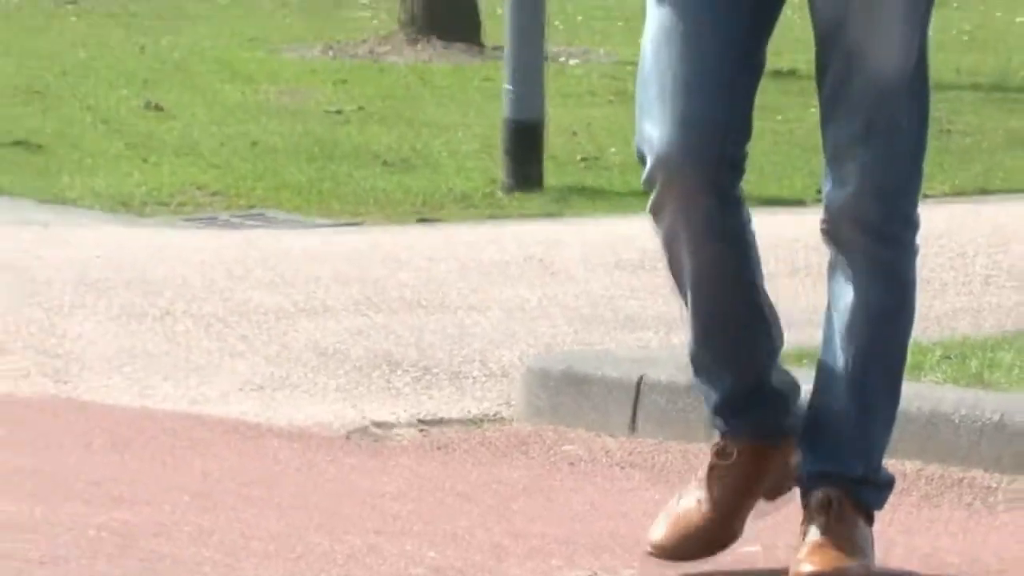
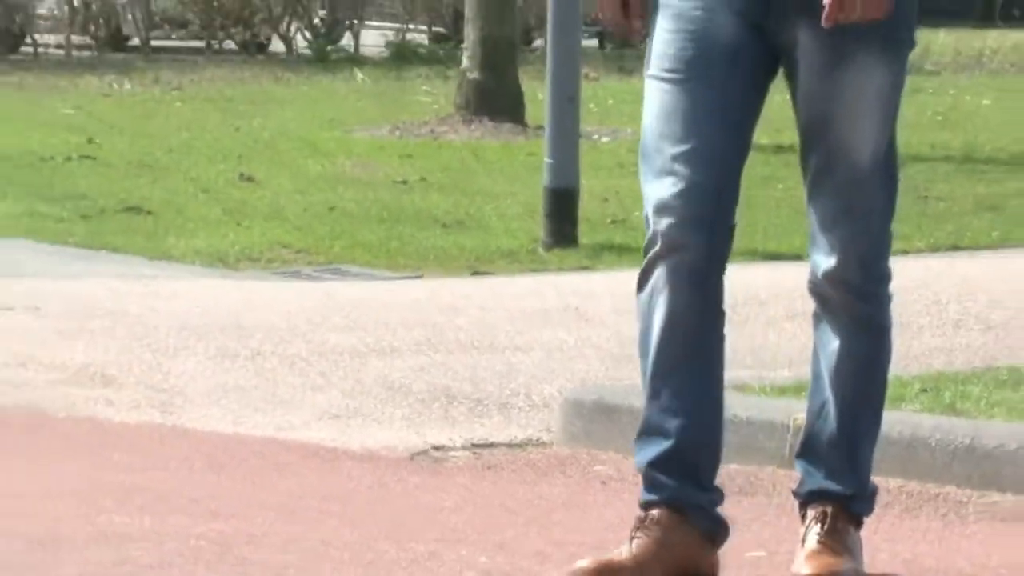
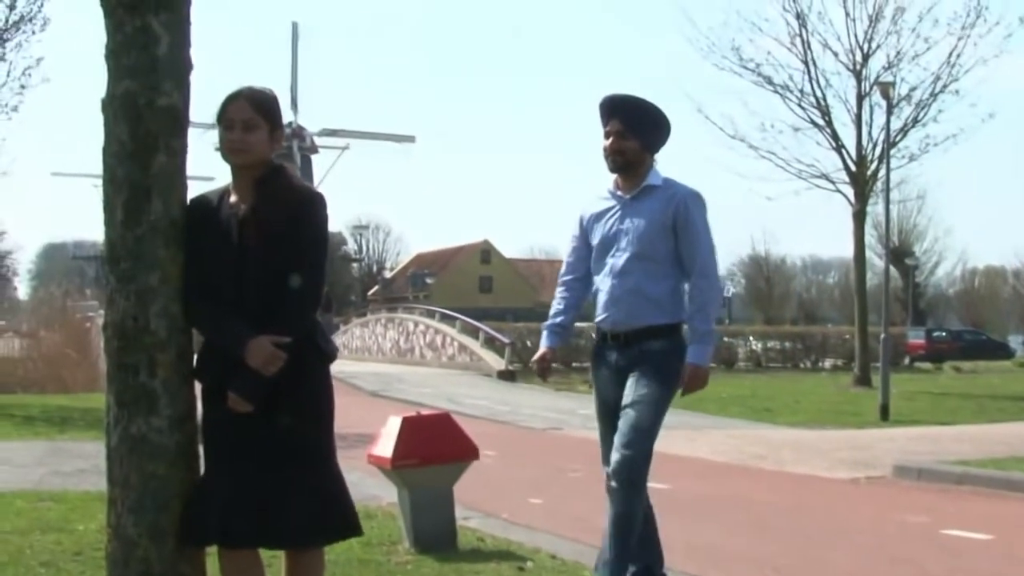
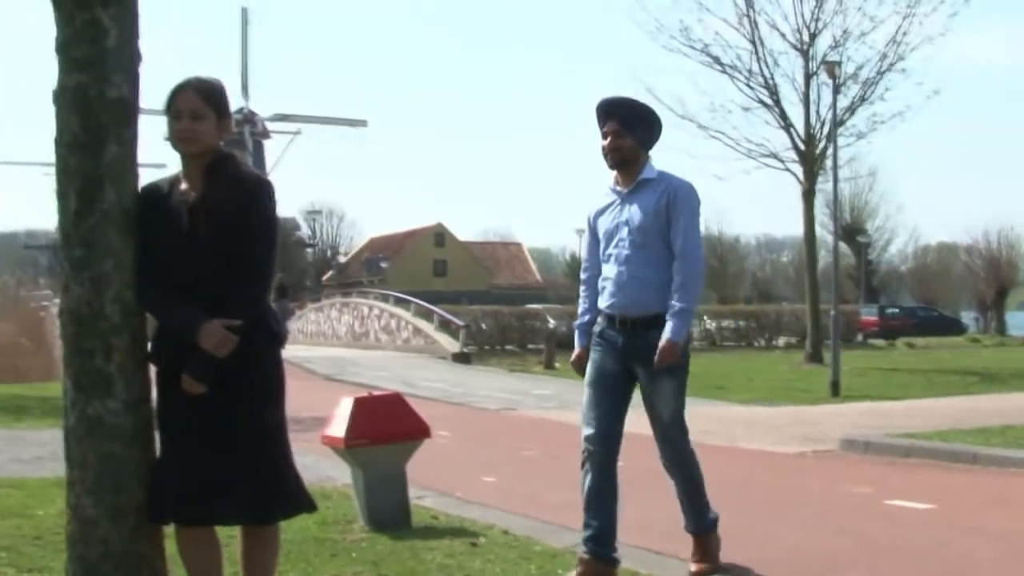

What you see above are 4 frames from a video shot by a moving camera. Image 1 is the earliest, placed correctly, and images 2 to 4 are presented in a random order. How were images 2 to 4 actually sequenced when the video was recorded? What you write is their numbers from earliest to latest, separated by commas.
2, 4, 3
